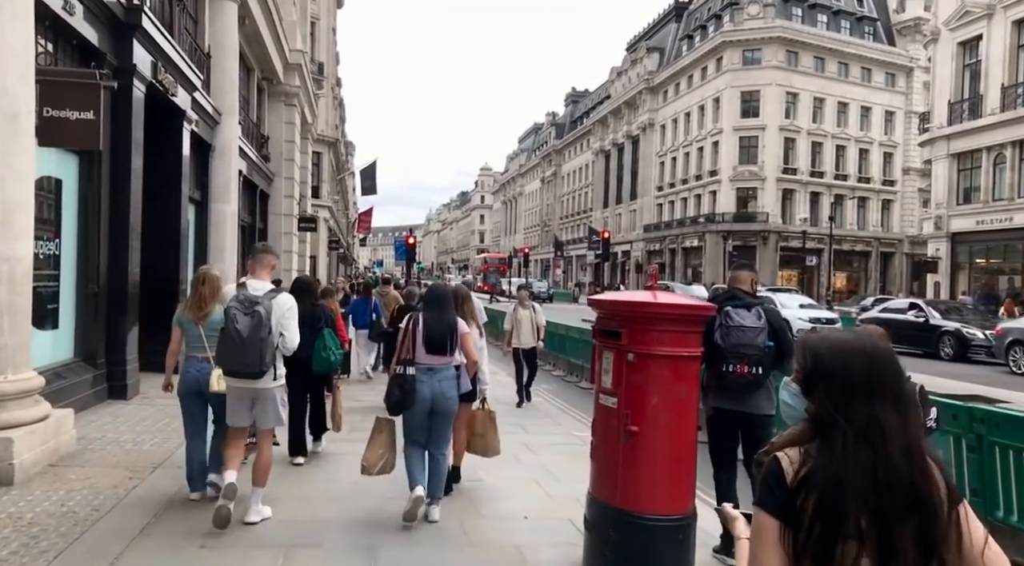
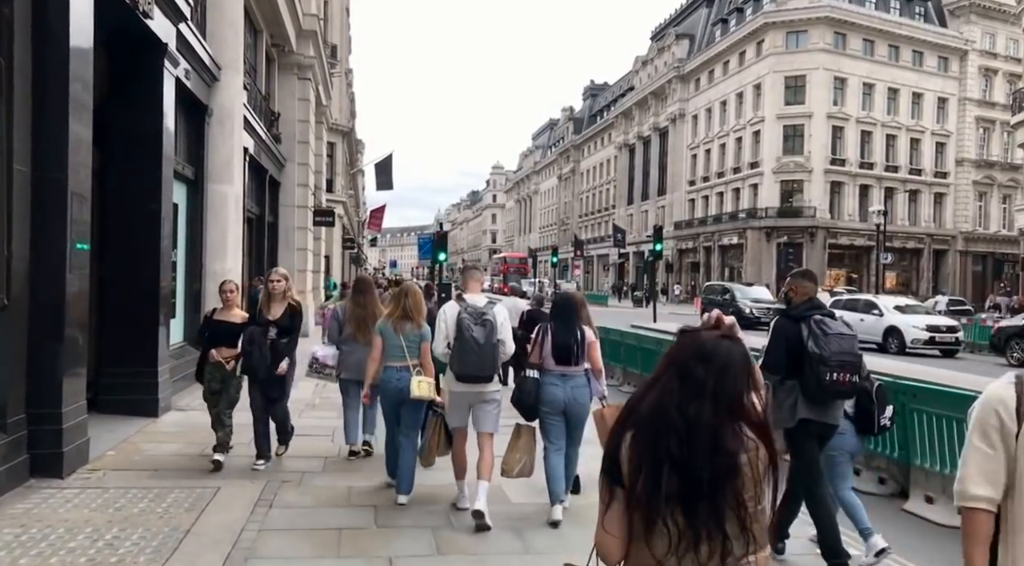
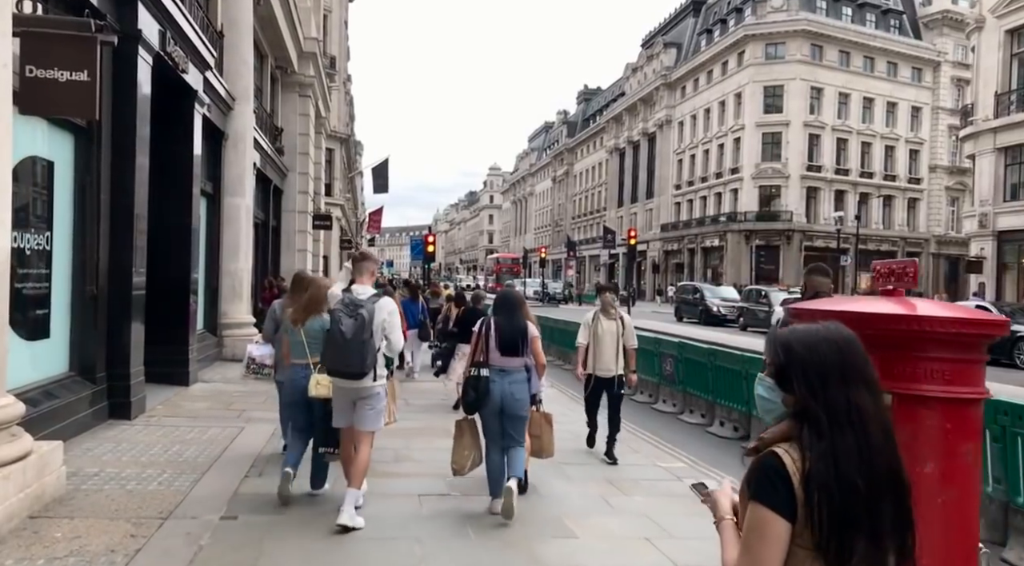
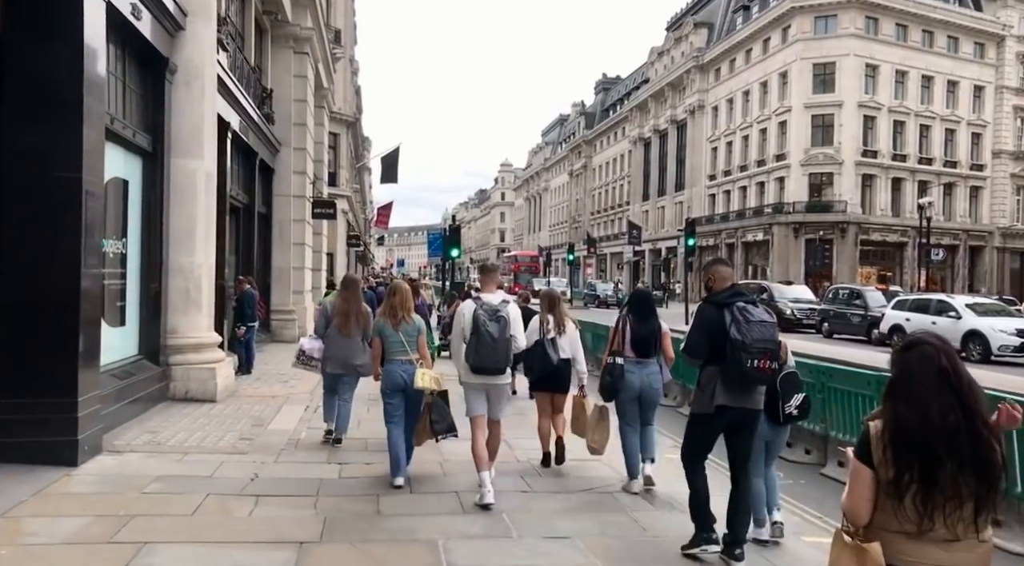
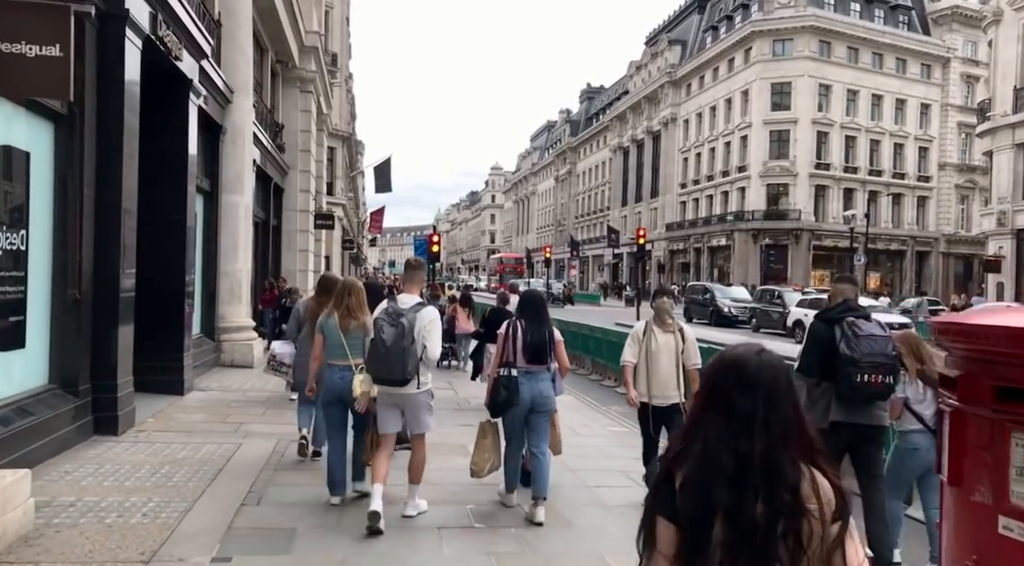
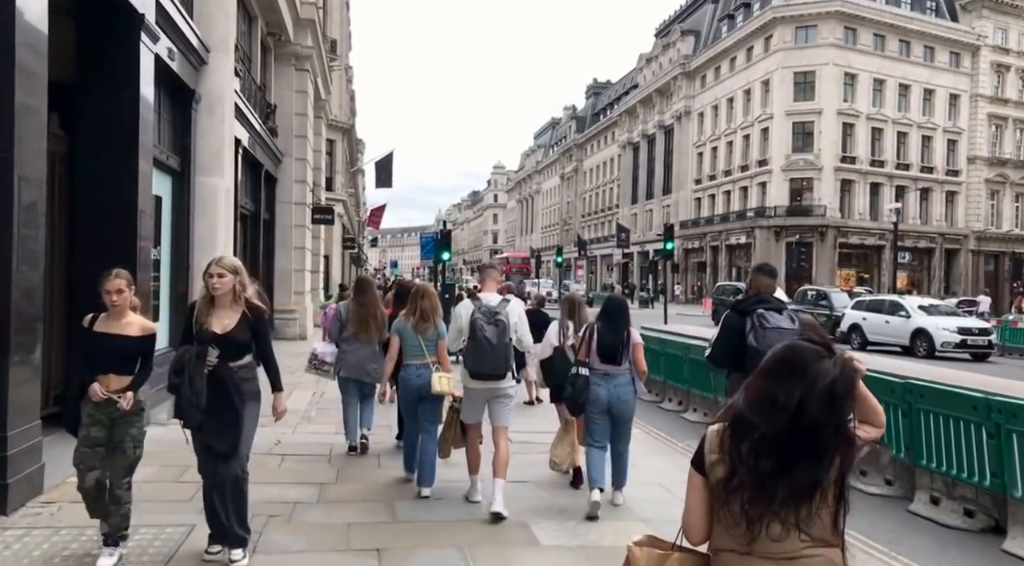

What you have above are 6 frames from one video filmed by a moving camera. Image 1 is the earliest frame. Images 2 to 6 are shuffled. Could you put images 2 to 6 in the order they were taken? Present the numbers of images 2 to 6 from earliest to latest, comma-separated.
3, 5, 2, 6, 4
